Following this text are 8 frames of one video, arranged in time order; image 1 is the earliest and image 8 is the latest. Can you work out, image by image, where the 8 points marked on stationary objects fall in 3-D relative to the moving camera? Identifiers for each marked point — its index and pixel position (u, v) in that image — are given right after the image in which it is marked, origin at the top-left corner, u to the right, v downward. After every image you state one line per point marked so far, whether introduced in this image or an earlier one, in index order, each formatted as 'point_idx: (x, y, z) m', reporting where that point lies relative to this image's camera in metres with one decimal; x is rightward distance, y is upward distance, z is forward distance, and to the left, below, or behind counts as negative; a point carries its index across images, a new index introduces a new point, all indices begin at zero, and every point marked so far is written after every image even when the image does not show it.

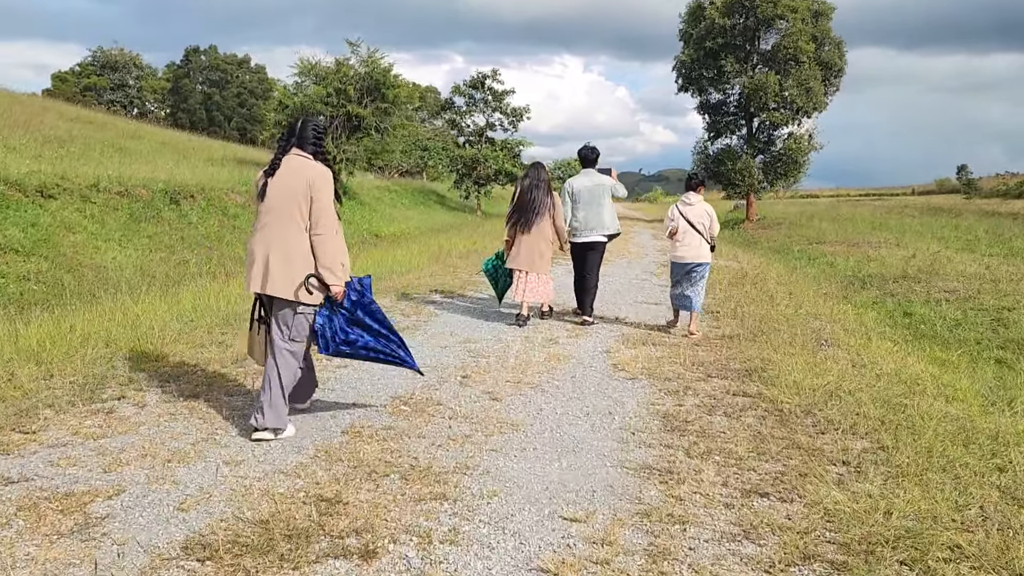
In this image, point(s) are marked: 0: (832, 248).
0: (+7.8, +1.0, +19.7) m
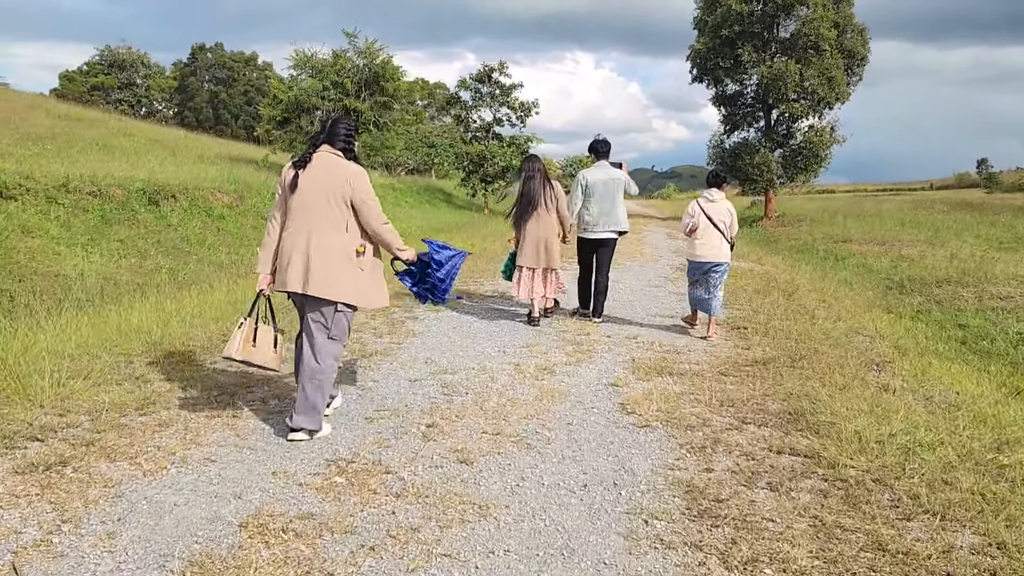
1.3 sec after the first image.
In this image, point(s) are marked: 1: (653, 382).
0: (+7.9, +0.9, +18.3) m
1: (+1.0, -0.7, +5.6) m
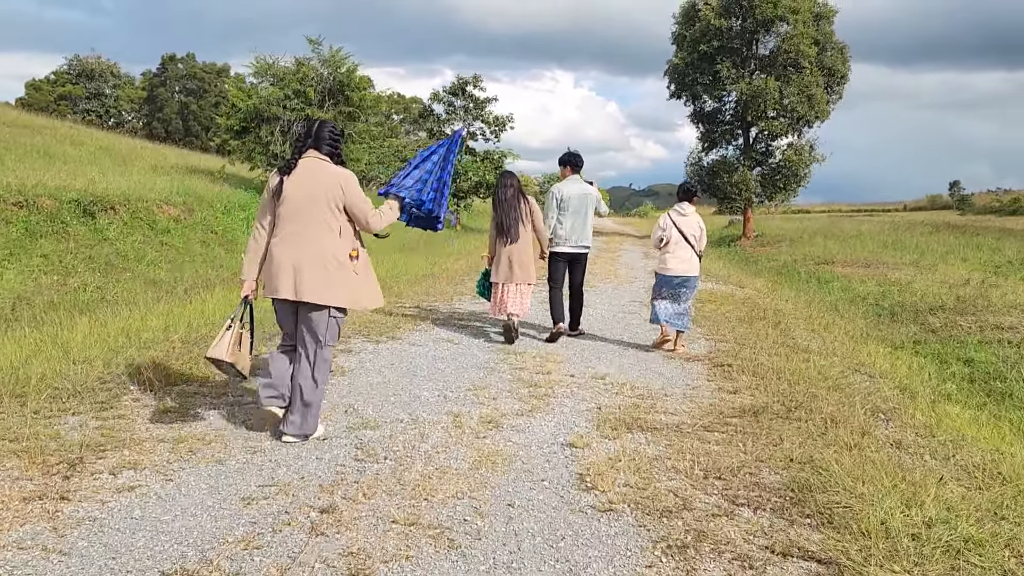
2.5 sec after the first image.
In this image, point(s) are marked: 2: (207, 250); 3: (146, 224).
0: (+7.2, +0.4, +17.5) m
1: (+0.6, -0.9, +4.5) m
2: (-6.2, +0.8, +16.3) m
3: (-7.2, +1.2, +15.8) m
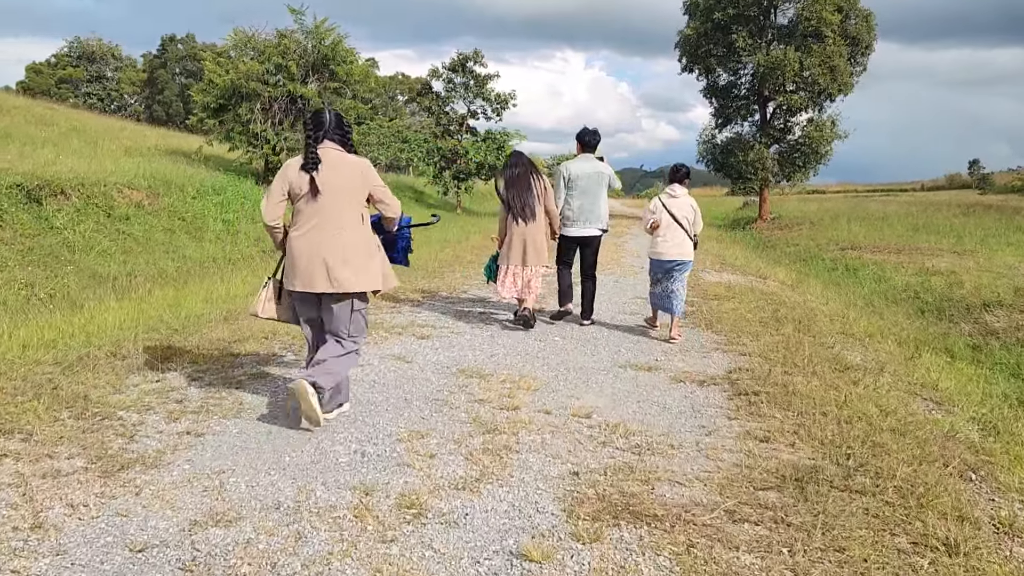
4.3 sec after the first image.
0: (+7.1, +0.6, +15.8) m
1: (+0.3, -0.9, +3.0) m
2: (-6.3, +0.9, +14.8) m
3: (-7.3, +1.4, +14.3) m
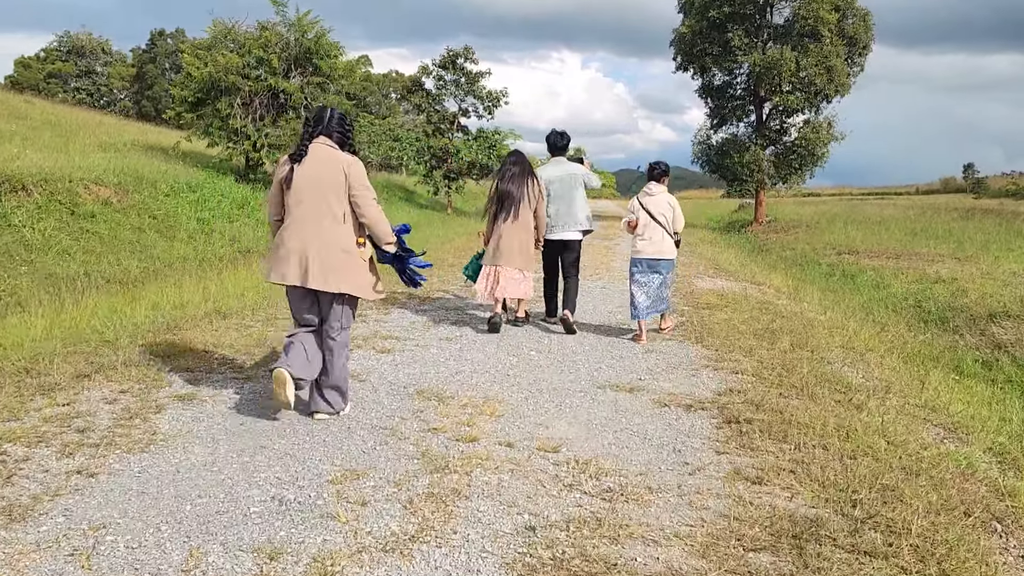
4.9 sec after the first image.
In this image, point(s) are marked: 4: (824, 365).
0: (+6.8, +0.5, +15.2) m
1: (+0.1, -1.0, +2.4) m
2: (-6.5, +0.9, +14.2) m
3: (-7.6, +1.4, +13.7) m
4: (+2.5, -0.6, +6.4) m
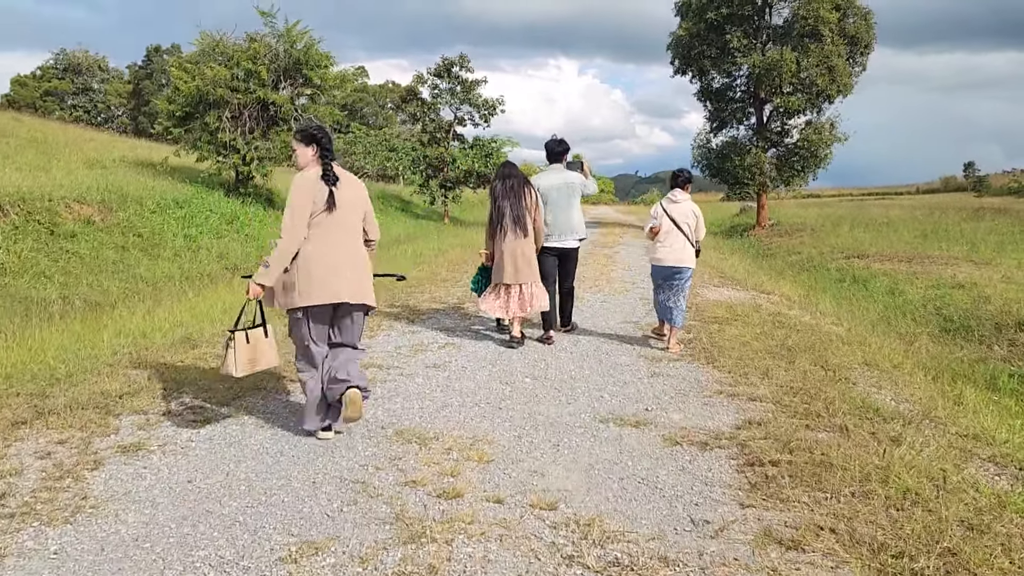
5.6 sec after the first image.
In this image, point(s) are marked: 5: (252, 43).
0: (+6.8, +0.4, +14.6) m
1: (+0.1, -1.1, +1.8) m
2: (-6.6, +0.6, +13.6) m
3: (-7.7, +1.0, +13.1) m
4: (+2.4, -0.7, +5.8) m
5: (-6.3, +6.0, +19.6) m
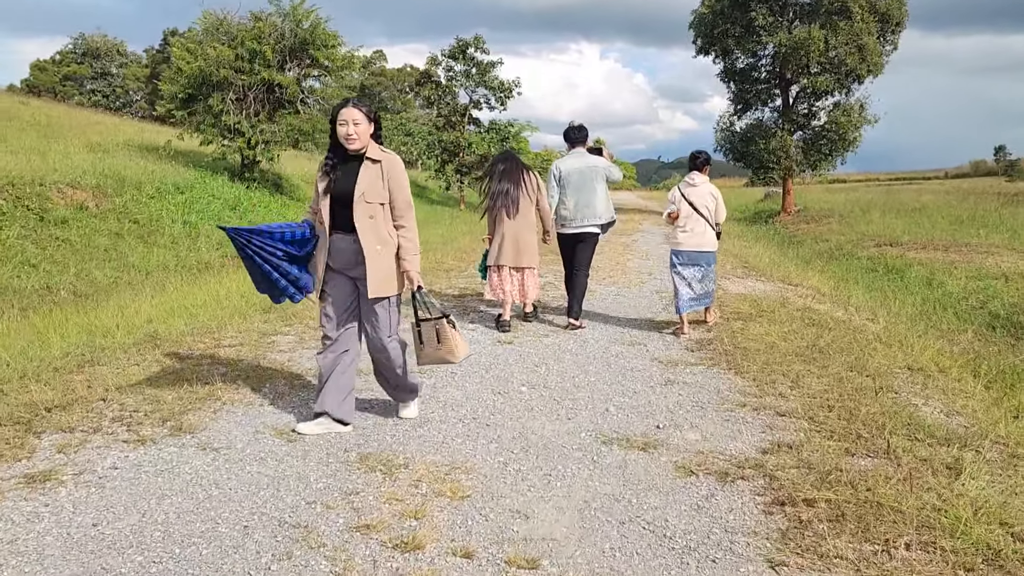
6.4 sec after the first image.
0: (+6.9, +0.6, +13.7) m
1: (-0.1, -1.2, +1.1) m
2: (-6.4, +0.7, +13.1) m
3: (-7.5, +1.2, +12.6) m
4: (+2.4, -0.7, +5.0) m
5: (-6.0, +6.3, +19.0) m
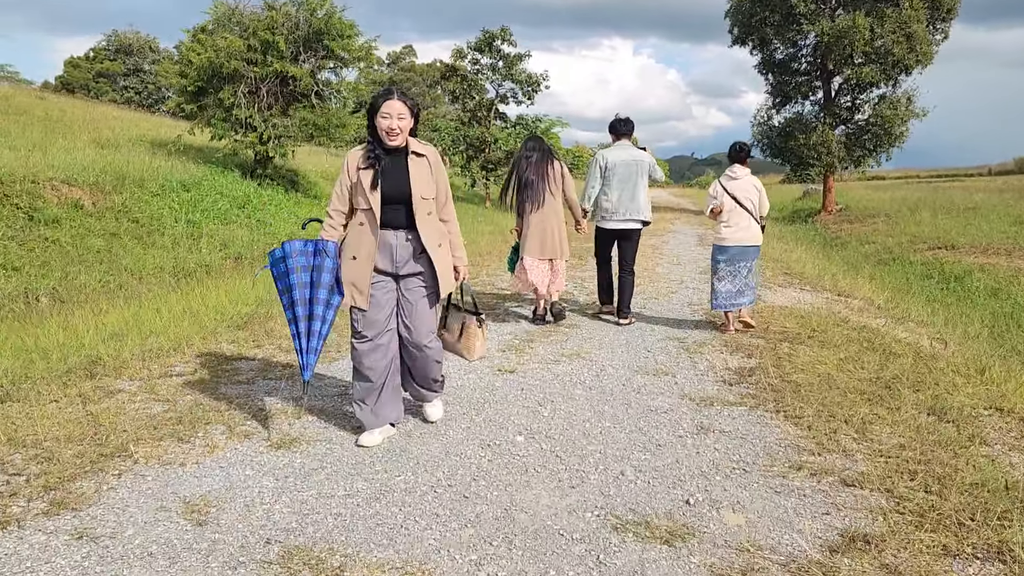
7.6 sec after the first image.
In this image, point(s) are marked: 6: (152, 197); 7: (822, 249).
0: (+7.2, +0.4, +12.5) m
1: (-0.3, -1.3, +0.1) m
2: (-6.1, +0.7, +12.3) m
3: (-7.2, +1.1, +11.9) m
4: (+2.4, -0.8, +3.9) m
5: (-5.5, +6.2, +18.1) m
6: (-6.5, +1.6, +14.5) m
7: (+6.1, +0.8, +16.0) m
